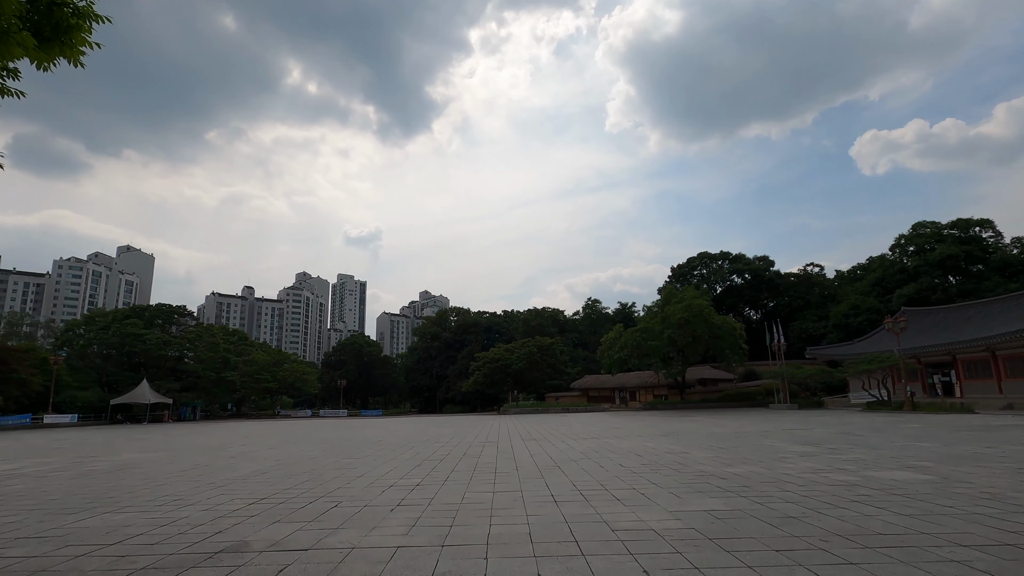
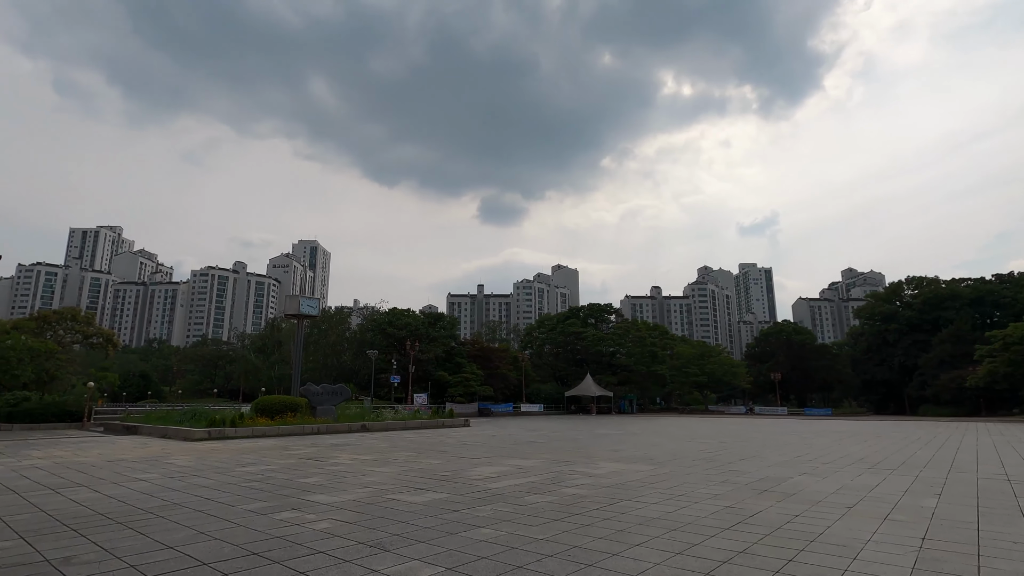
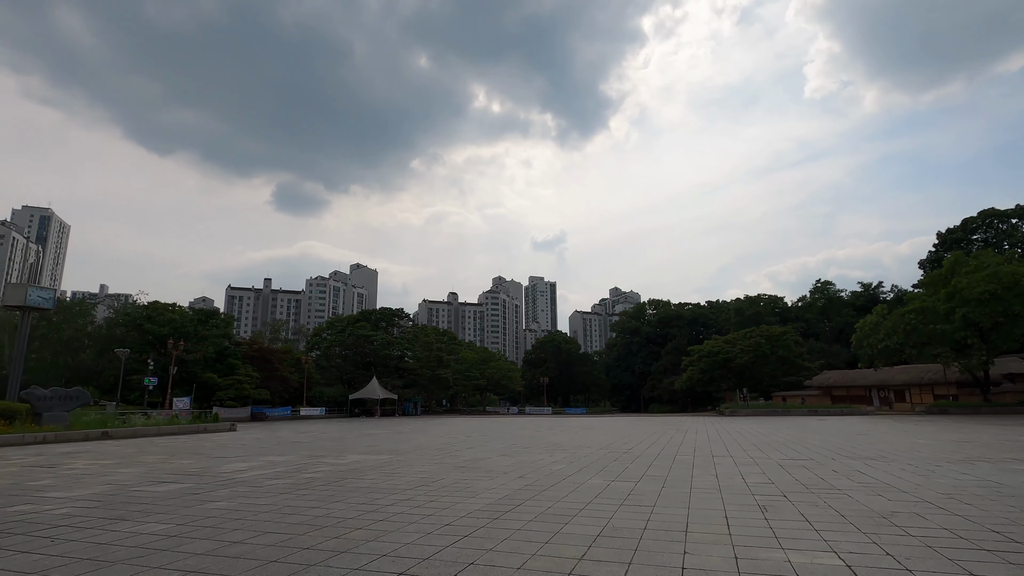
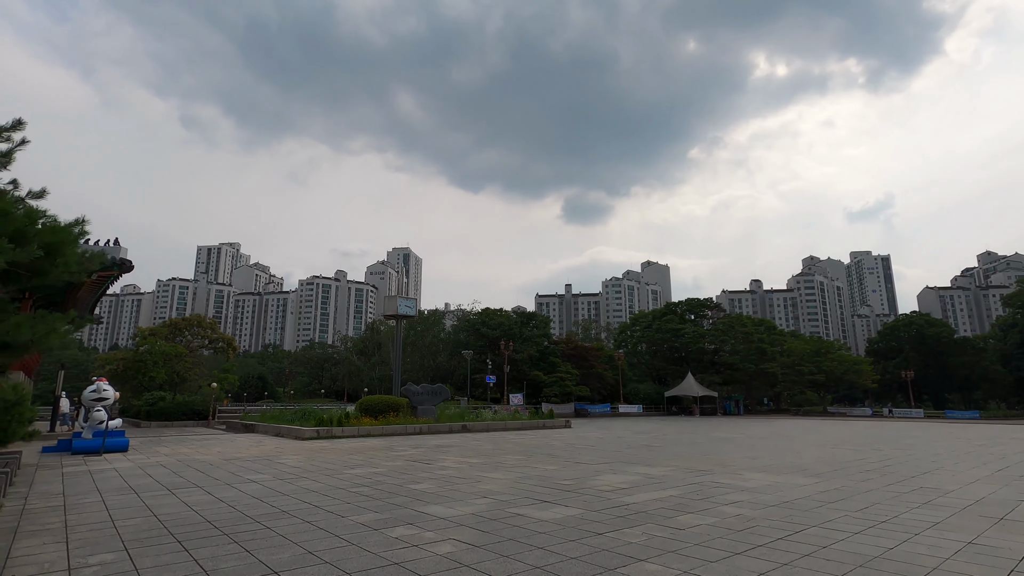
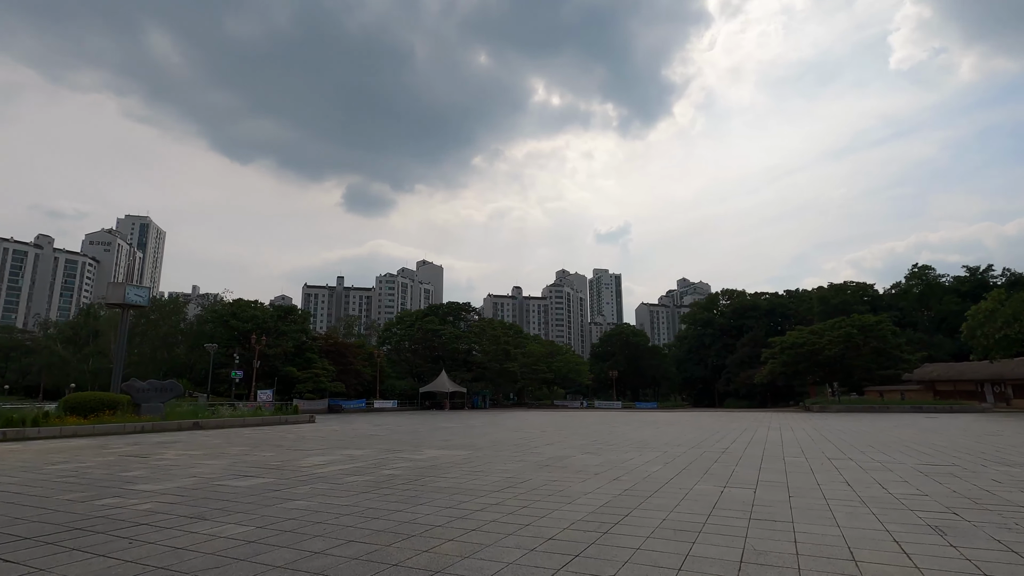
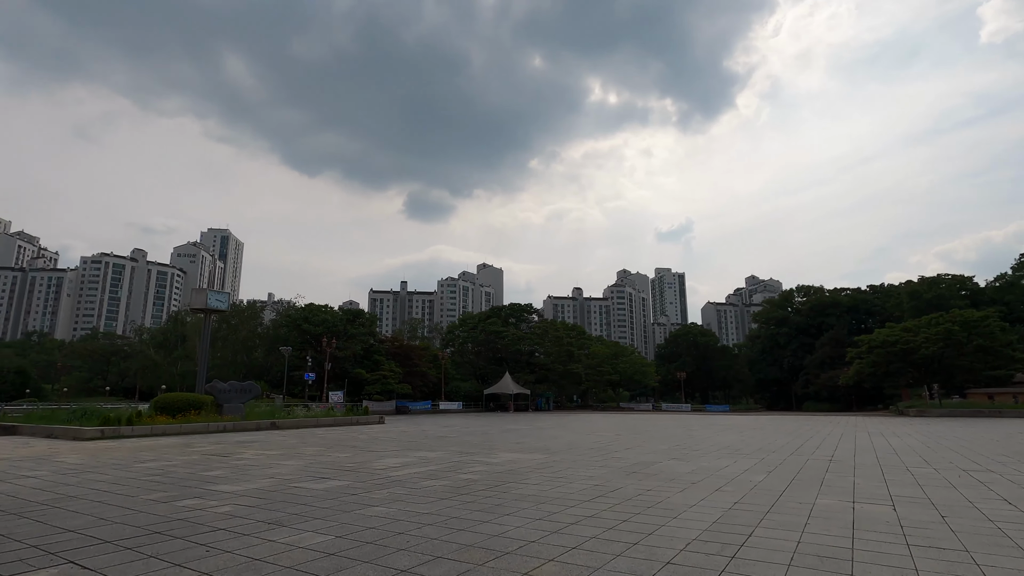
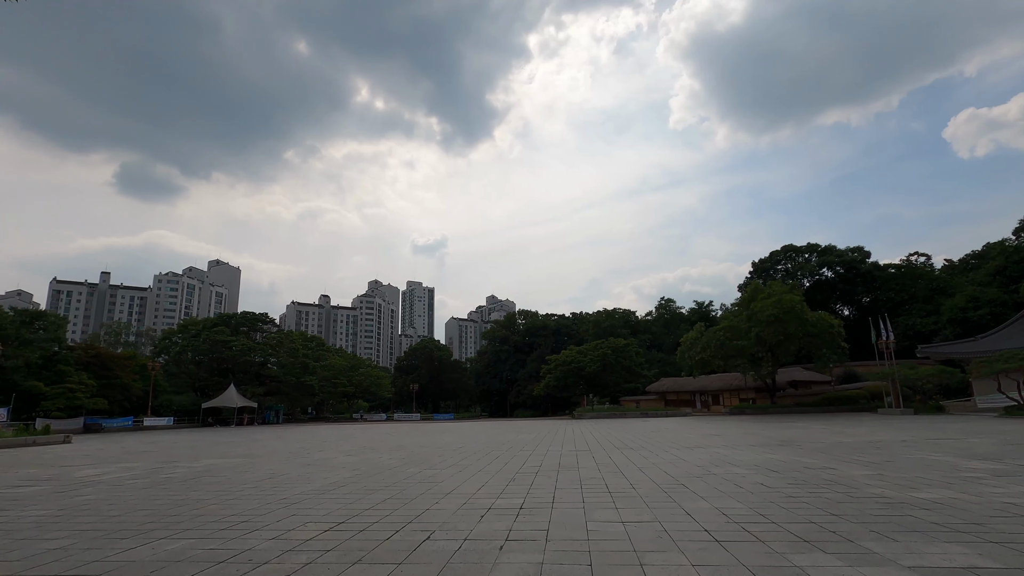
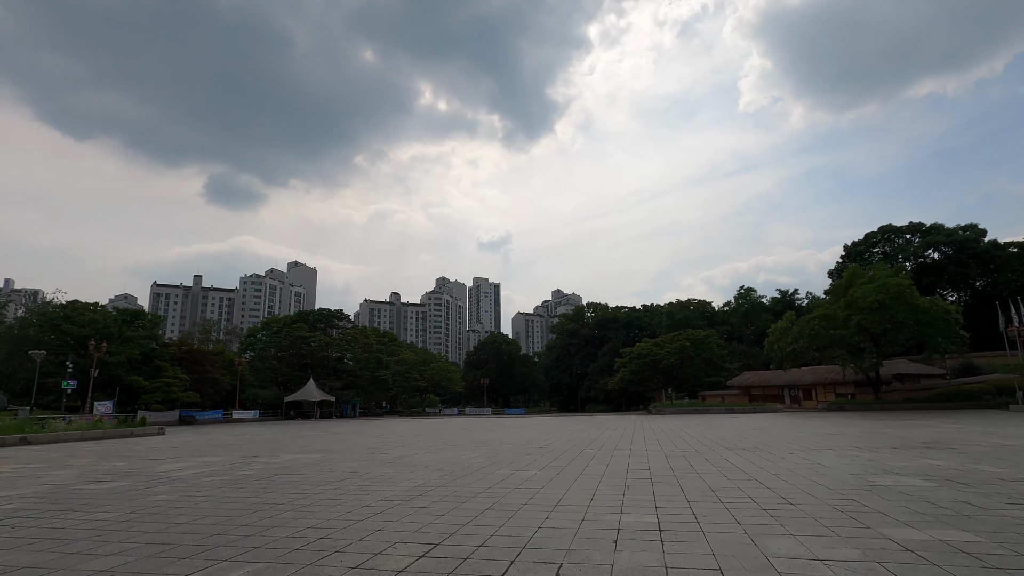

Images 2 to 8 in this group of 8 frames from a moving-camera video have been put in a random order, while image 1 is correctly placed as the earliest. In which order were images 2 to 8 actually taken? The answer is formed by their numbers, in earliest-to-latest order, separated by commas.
7, 8, 3, 5, 6, 2, 4
